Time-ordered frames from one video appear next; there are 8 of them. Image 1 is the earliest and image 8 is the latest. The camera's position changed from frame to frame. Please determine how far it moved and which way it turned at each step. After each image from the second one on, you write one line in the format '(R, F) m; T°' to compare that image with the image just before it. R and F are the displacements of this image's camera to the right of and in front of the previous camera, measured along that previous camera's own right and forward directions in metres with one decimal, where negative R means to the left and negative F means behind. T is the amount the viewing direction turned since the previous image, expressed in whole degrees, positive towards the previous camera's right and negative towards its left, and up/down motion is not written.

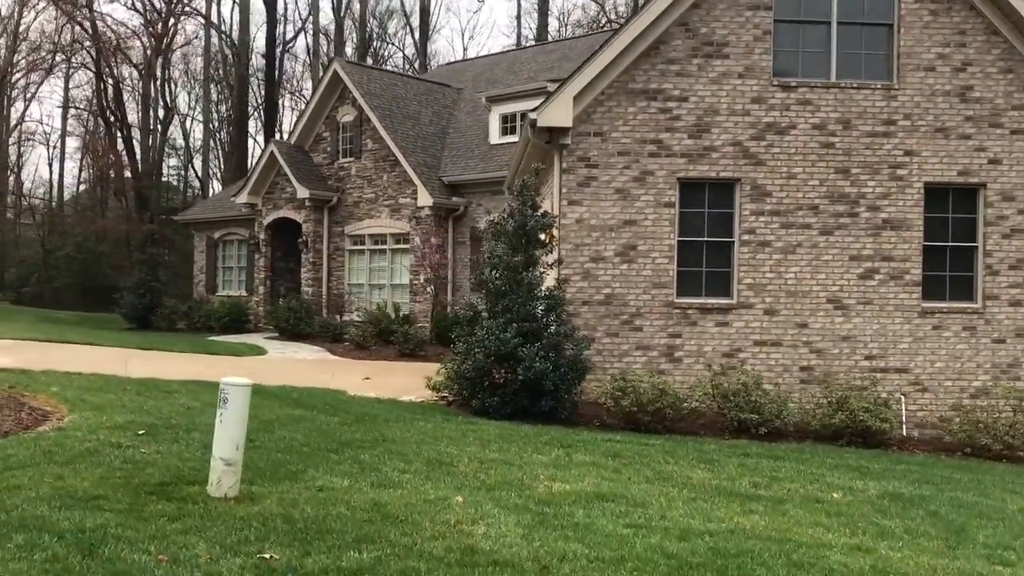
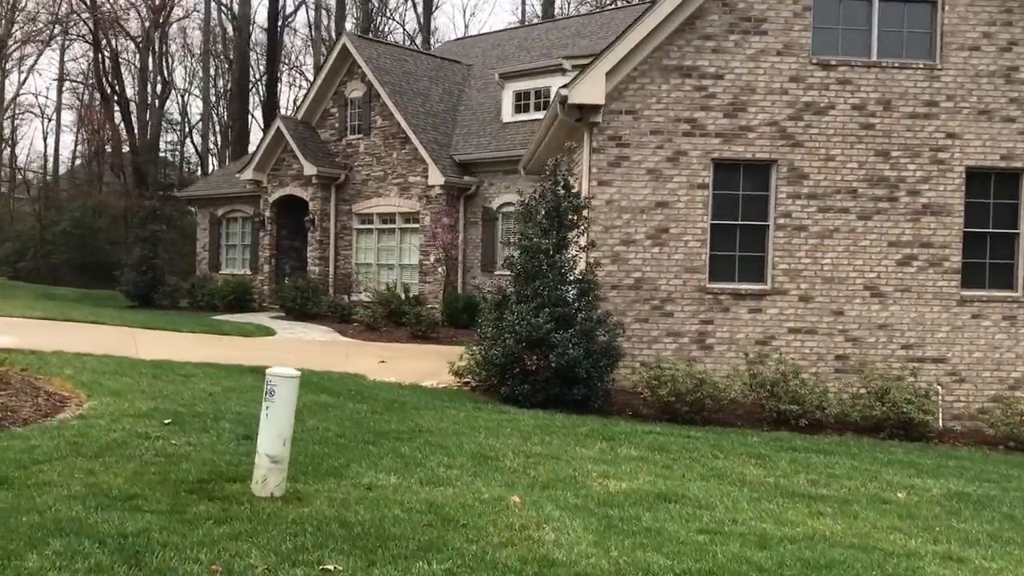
(-0.4, +0.4) m; 0°
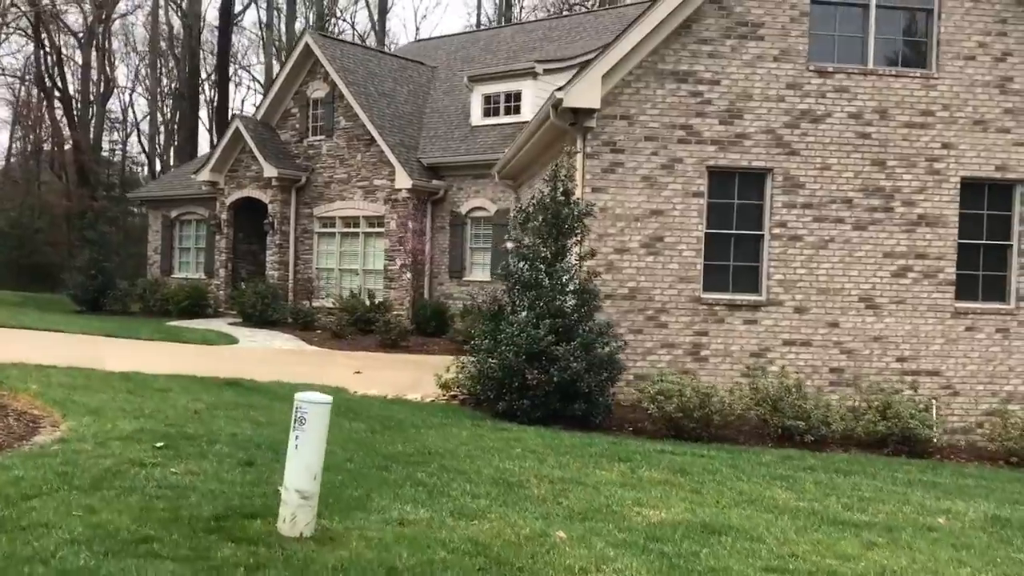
(-0.5, +0.5) m; +3°
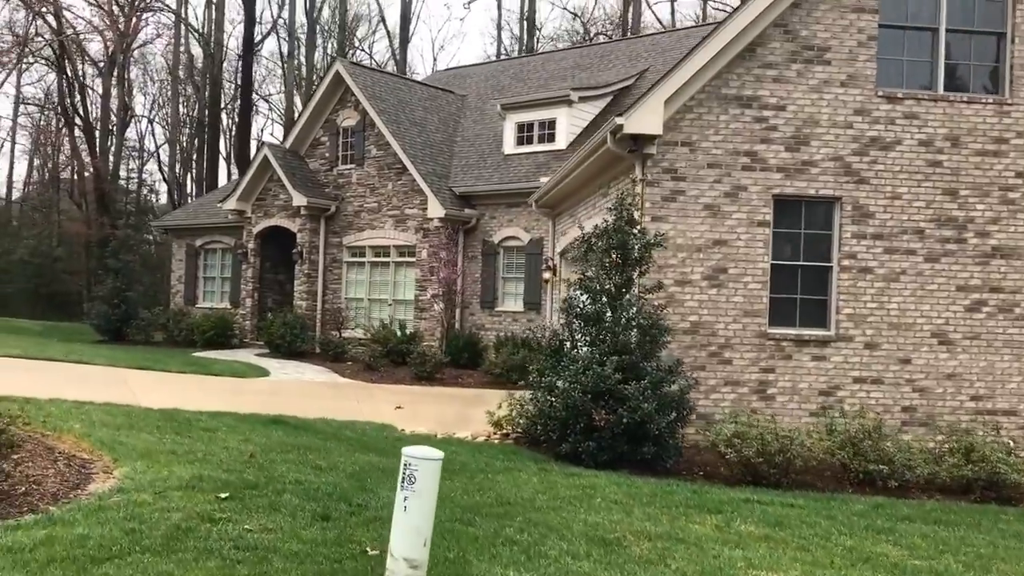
(-0.5, +0.5) m; -1°
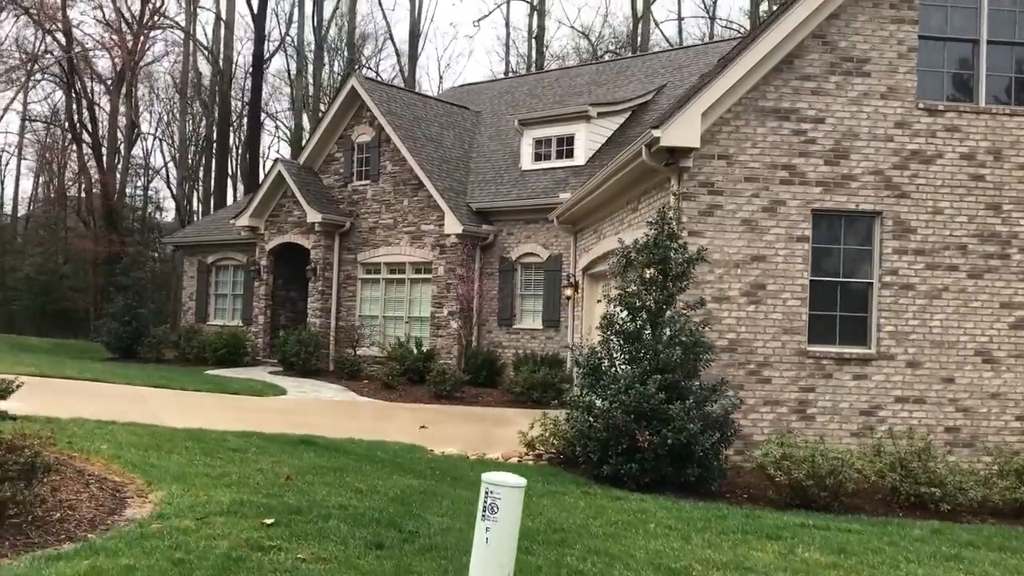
(-0.3, +0.3) m; 0°
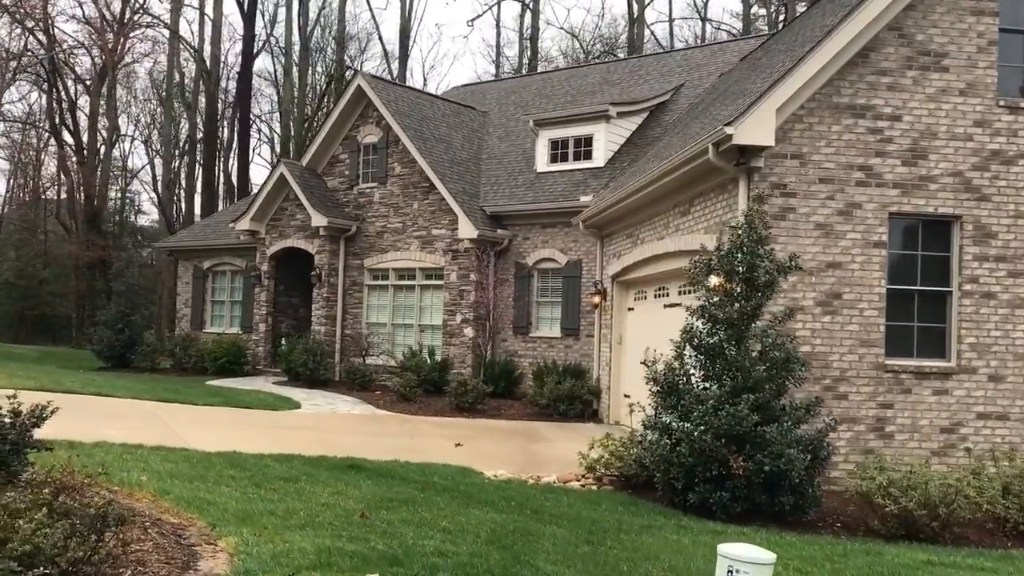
(-0.8, +0.8) m; +1°
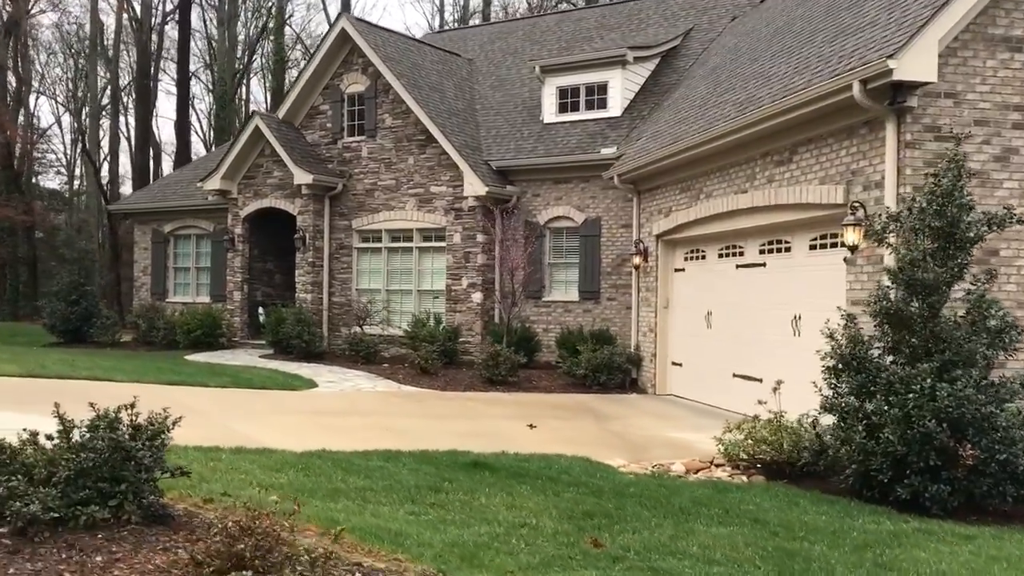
(-1.7, +1.4) m; +5°
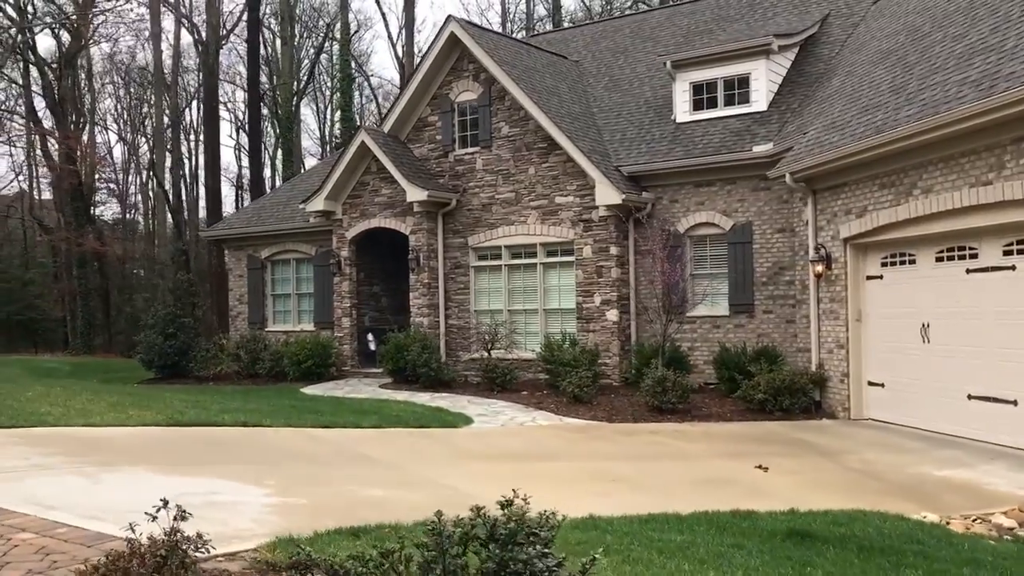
(-1.6, +1.4) m; -2°
